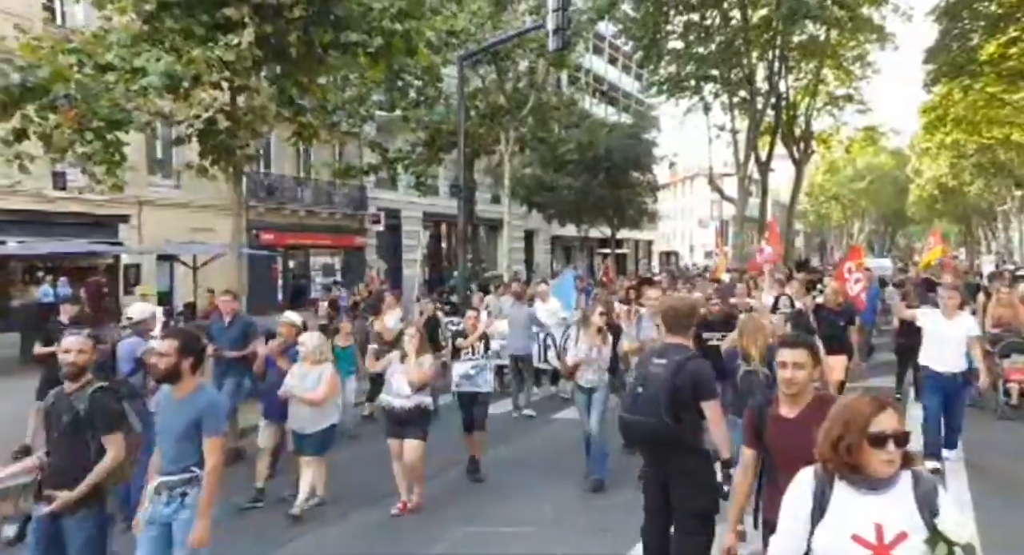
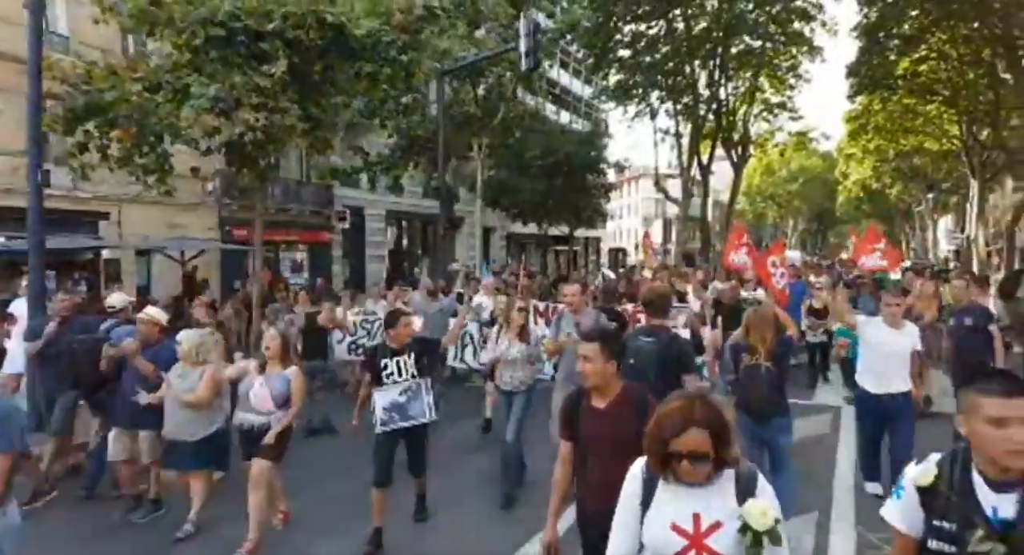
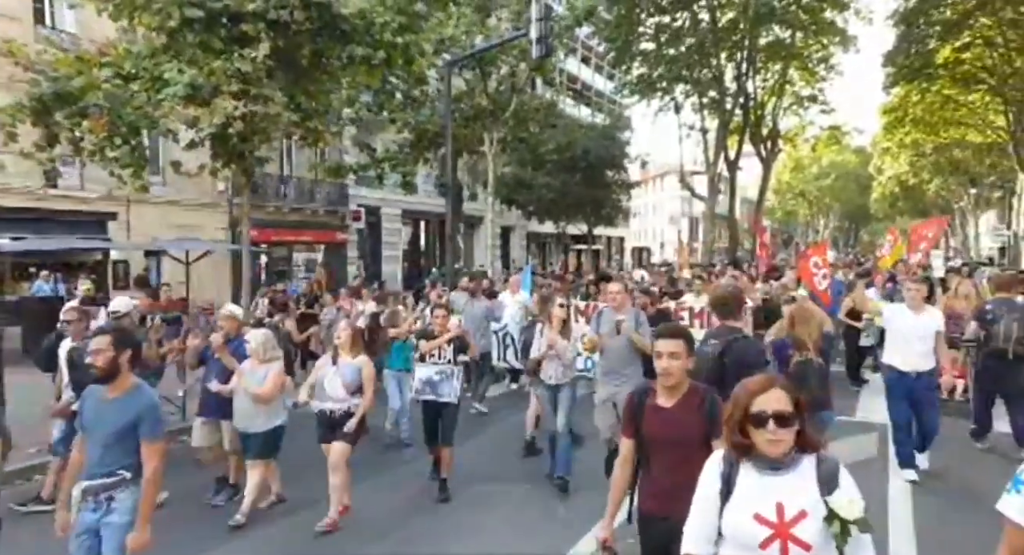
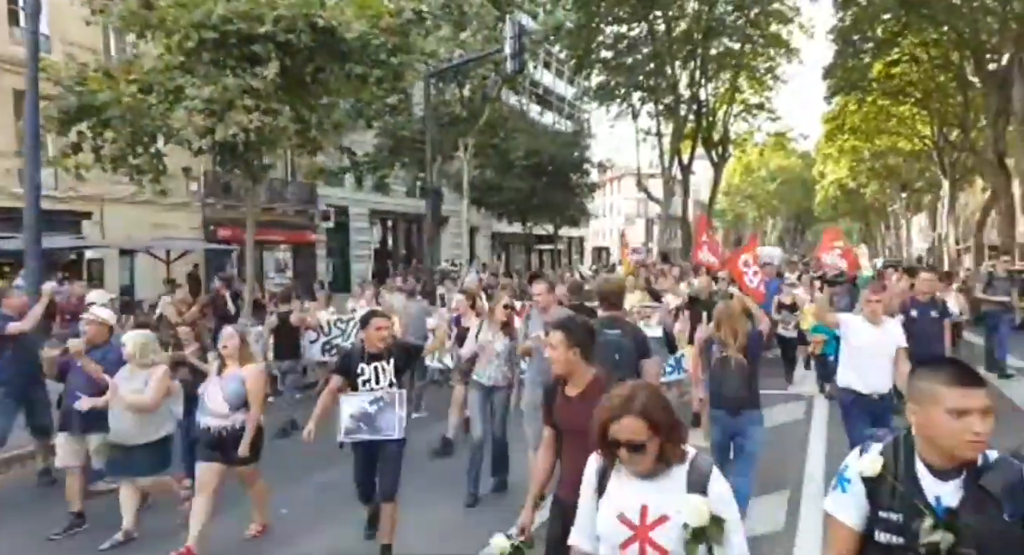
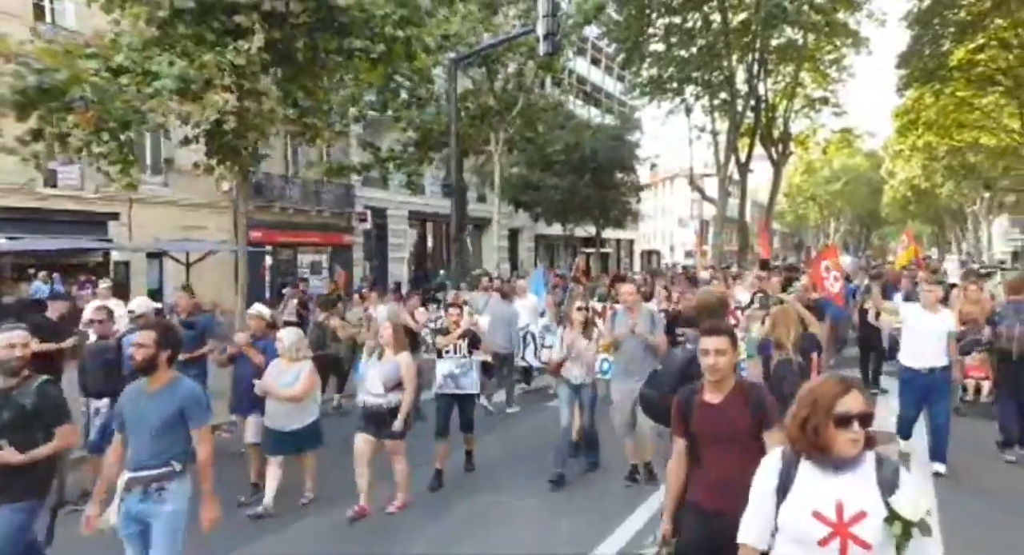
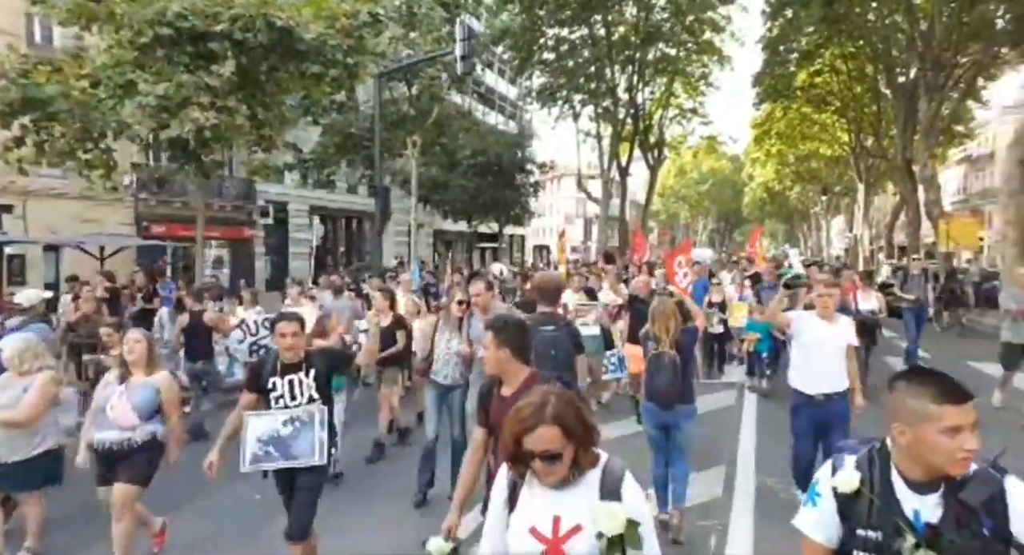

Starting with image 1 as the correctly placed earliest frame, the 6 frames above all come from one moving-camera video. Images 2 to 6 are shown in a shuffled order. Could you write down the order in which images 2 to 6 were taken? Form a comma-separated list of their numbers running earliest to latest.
5, 3, 2, 4, 6
